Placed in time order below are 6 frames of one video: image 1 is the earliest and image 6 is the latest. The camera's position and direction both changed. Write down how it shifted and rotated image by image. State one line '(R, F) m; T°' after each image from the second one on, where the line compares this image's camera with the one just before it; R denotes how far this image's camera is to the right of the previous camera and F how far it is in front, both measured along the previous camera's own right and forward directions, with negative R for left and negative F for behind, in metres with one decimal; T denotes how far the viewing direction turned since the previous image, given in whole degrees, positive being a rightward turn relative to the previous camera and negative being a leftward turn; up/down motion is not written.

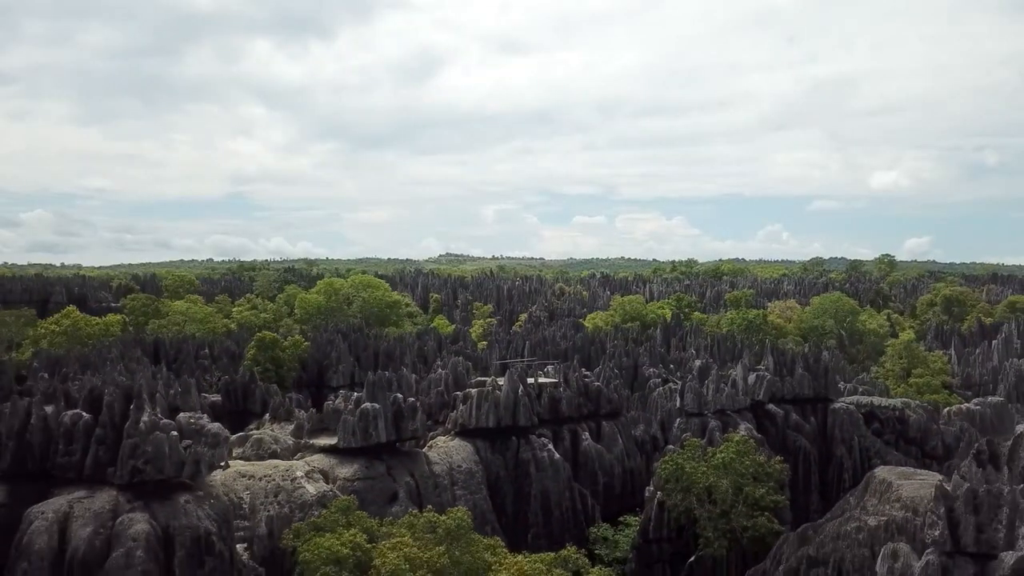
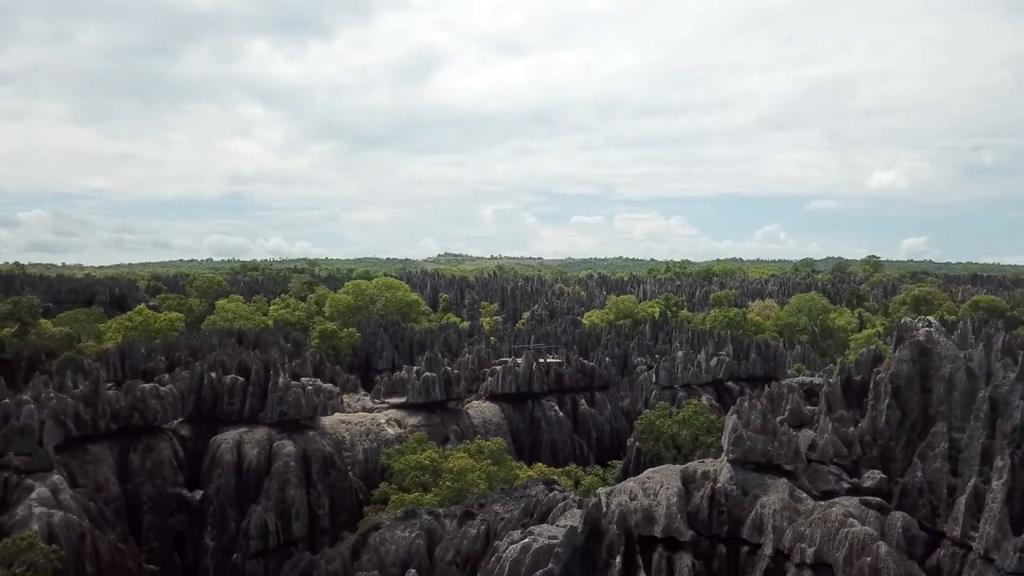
(-0.8, -9.5) m; 0°
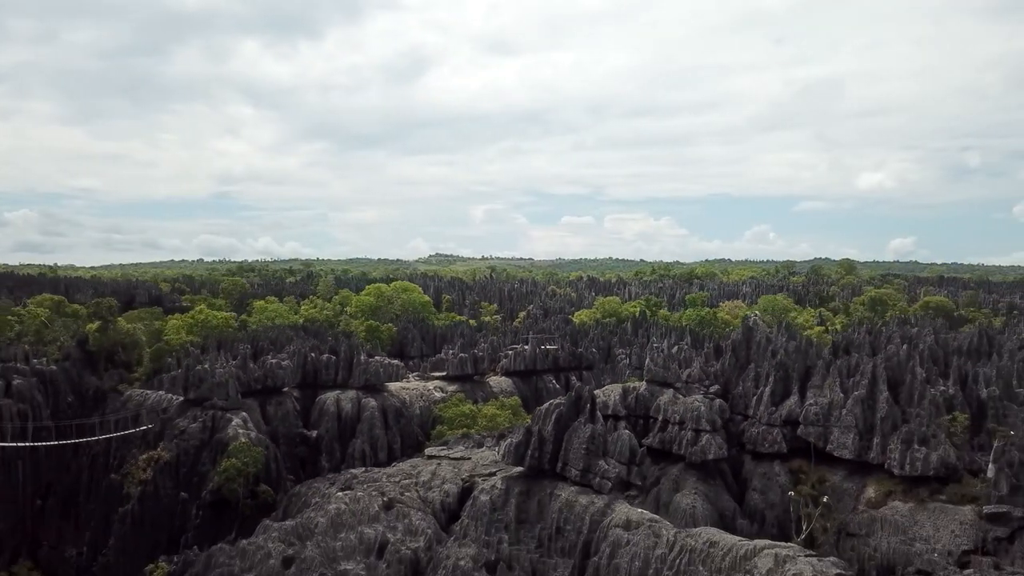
(-1.1, -12.7) m; +1°
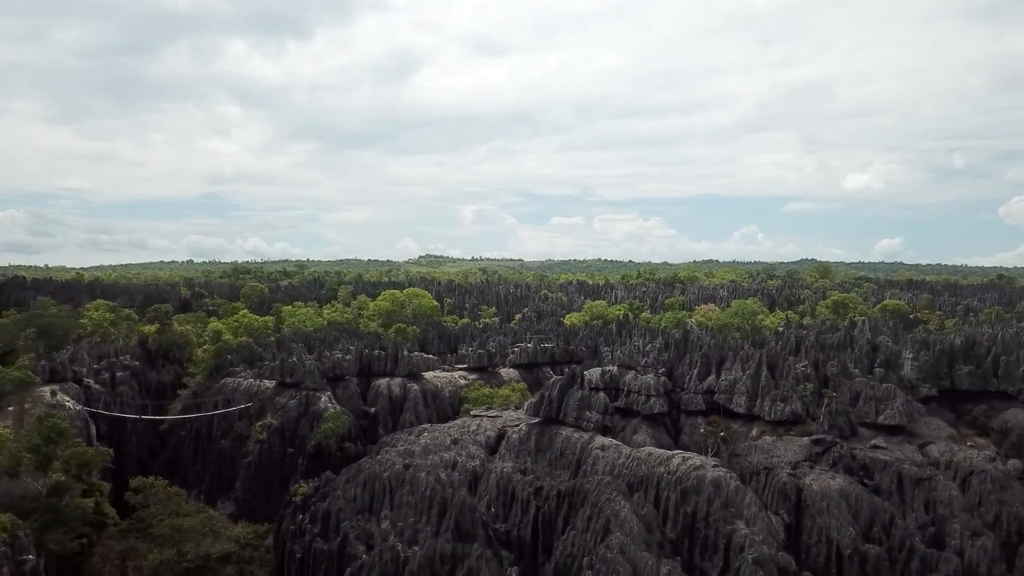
(-1.2, -12.8) m; +1°
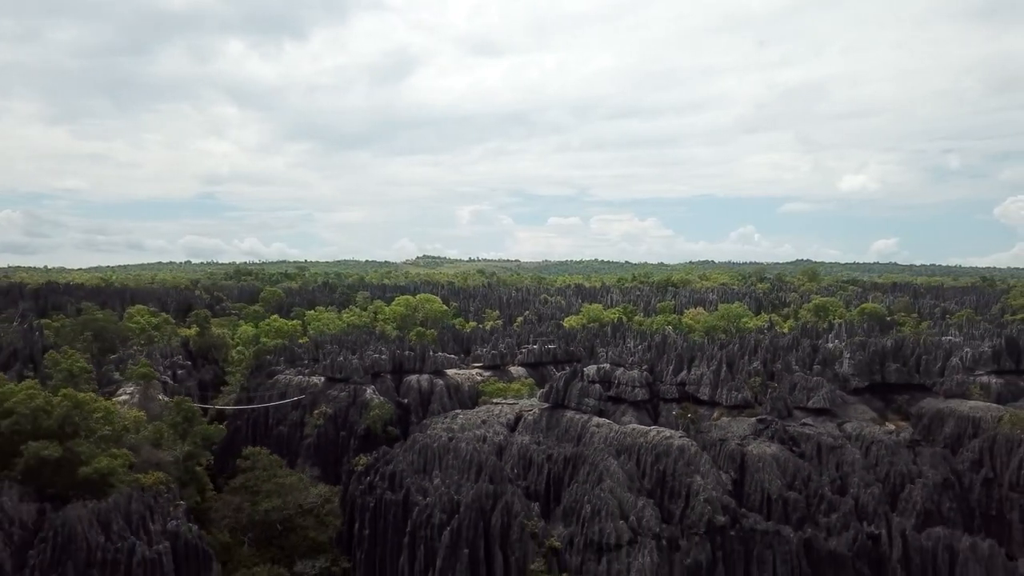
(-1.0, -9.8) m; 0°
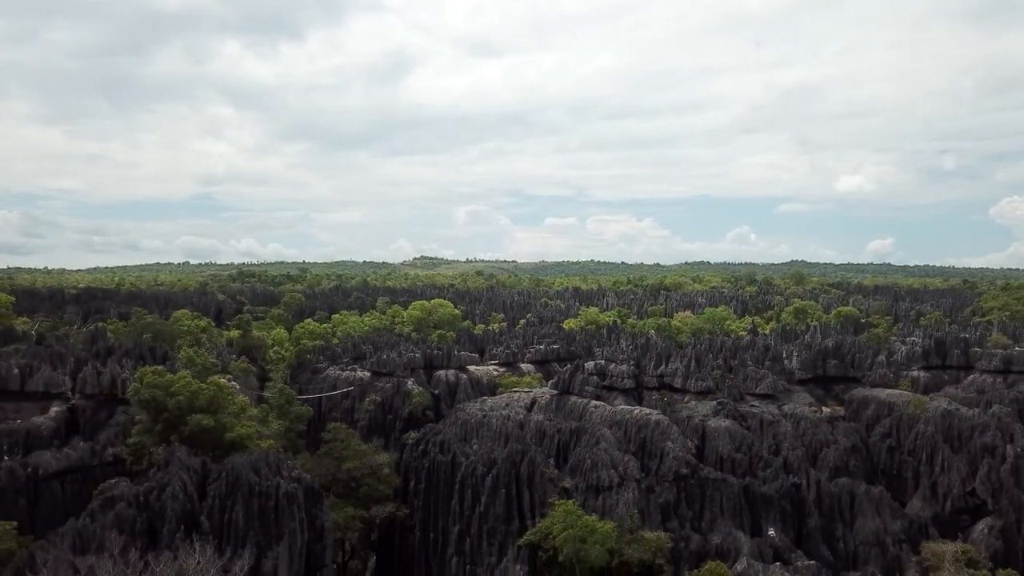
(-1.4, -12.8) m; 0°
